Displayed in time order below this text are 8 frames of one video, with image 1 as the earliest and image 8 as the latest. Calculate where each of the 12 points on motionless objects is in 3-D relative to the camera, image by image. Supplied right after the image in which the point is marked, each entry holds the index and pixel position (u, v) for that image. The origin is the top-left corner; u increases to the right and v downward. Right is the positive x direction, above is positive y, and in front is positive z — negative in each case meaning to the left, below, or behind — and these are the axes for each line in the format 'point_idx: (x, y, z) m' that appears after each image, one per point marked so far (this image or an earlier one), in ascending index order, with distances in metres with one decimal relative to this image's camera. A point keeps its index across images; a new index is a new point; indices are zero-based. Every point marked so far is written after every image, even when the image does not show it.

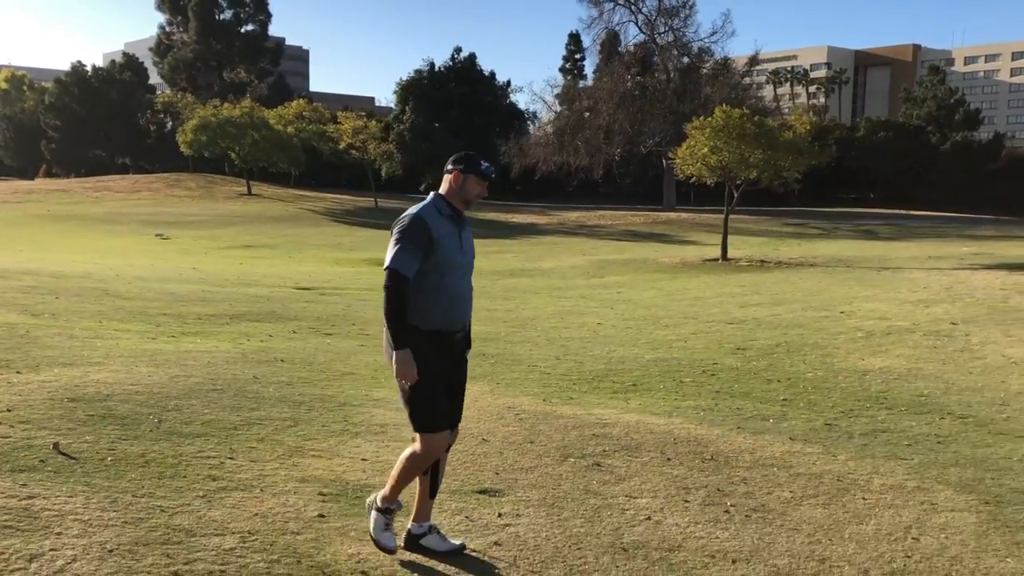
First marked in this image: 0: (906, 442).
0: (+2.9, -1.1, +7.0) m
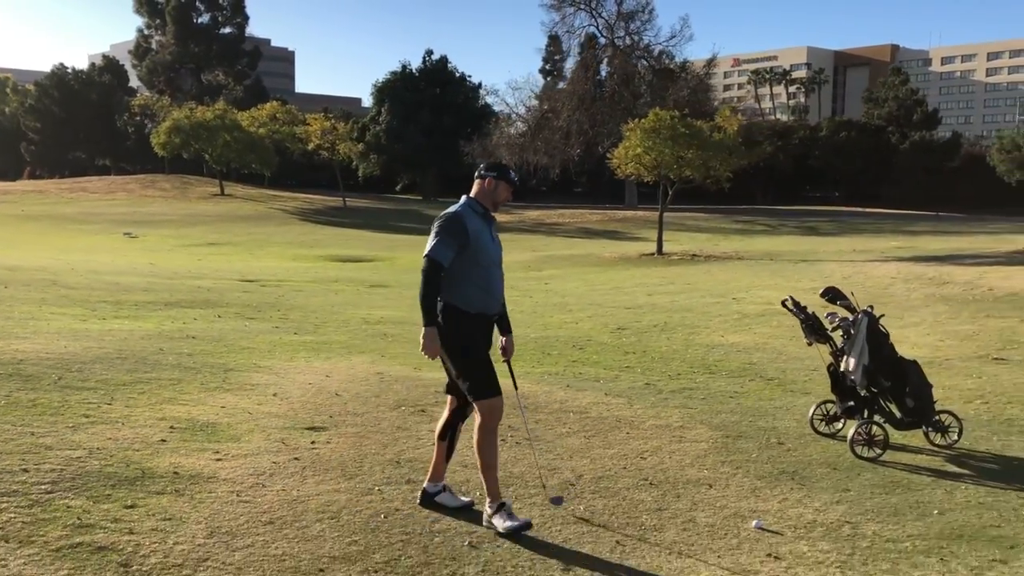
0: (+1.6, -0.9, +8.2) m
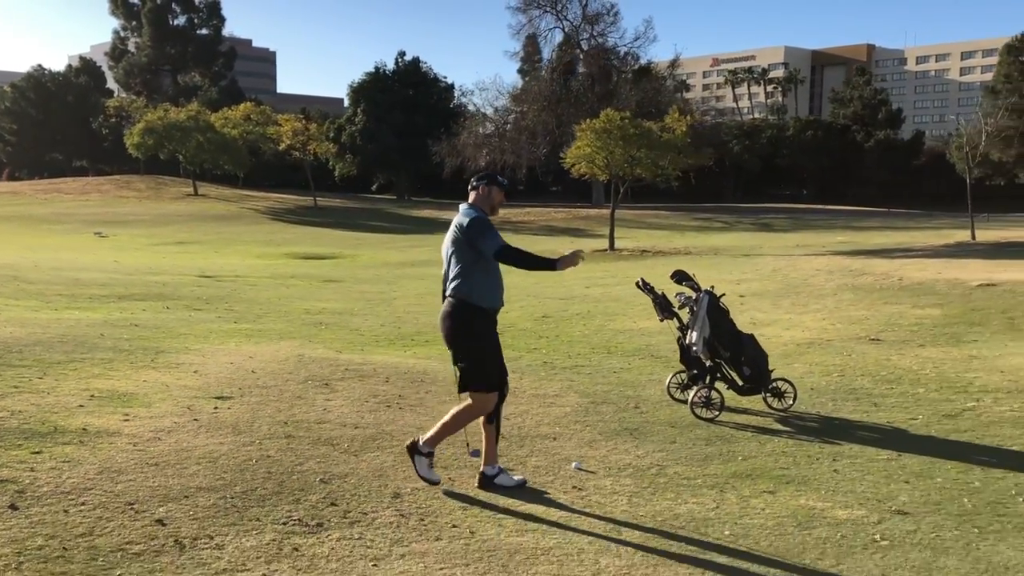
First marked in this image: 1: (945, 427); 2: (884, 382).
0: (+0.7, -0.8, +9.1) m
1: (+3.3, -1.0, +7.1) m
2: (+3.4, -0.9, +8.6) m
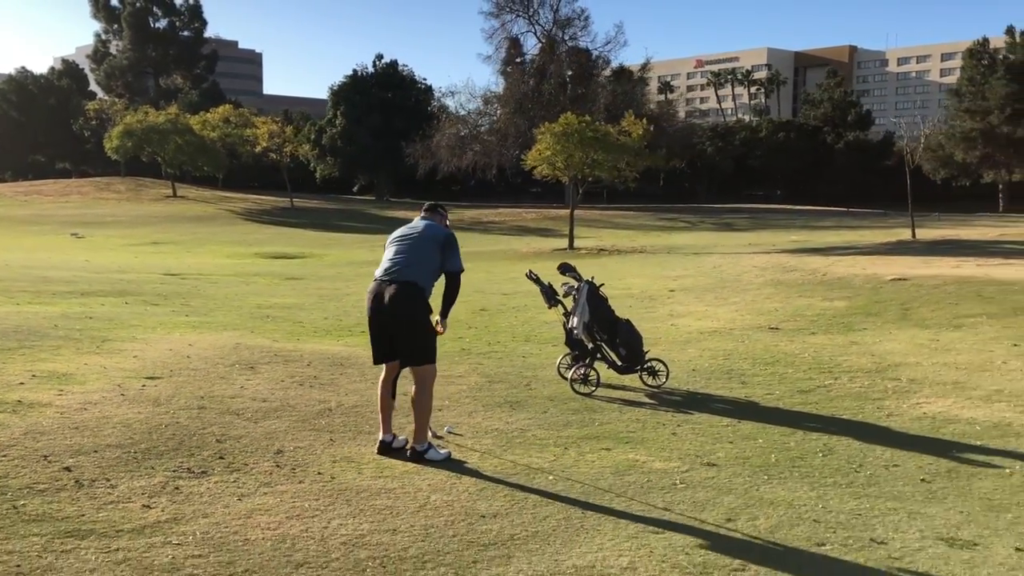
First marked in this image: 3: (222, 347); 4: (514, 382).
0: (-0.2, -0.7, +10.0) m
1: (+2.4, -0.9, +8.0) m
2: (+2.5, -0.8, +9.5) m
3: (-3.1, -0.6, +10.1) m
4: (0.0, -0.8, +8.6) m
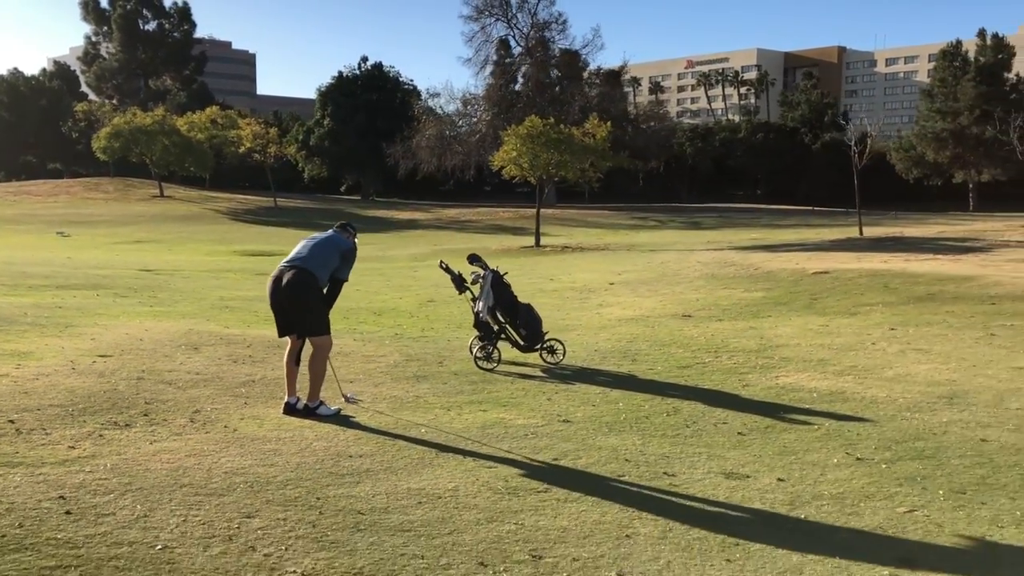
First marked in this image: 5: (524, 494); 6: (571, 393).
0: (-1.0, -0.6, +11.0) m
1: (+1.5, -0.8, +9.1) m
2: (+1.6, -0.6, +10.6) m
3: (-4.0, -0.5, +11.1) m
4: (-0.9, -0.7, +9.6) m
5: (0.0, -1.1, +5.2) m
6: (+0.5, -0.9, +8.1) m
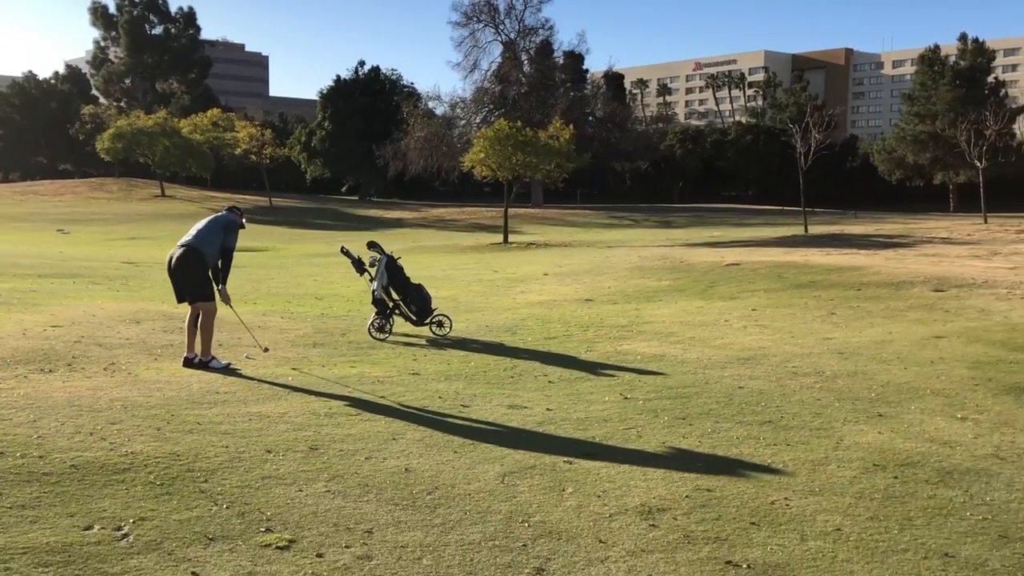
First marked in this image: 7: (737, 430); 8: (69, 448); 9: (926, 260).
0: (-2.3, -0.4, +12.6) m
1: (+0.3, -0.6, +10.6) m
2: (+0.4, -0.4, +12.1) m
3: (-5.2, -0.3, +12.8) m
4: (-2.1, -0.5, +11.2) m
5: (-1.3, -0.9, +6.7) m
6: (-0.8, -0.7, +9.7) m
7: (+1.6, -1.0, +6.5) m
8: (-2.6, -0.9, +5.5) m
9: (+7.7, +0.5, +17.5) m
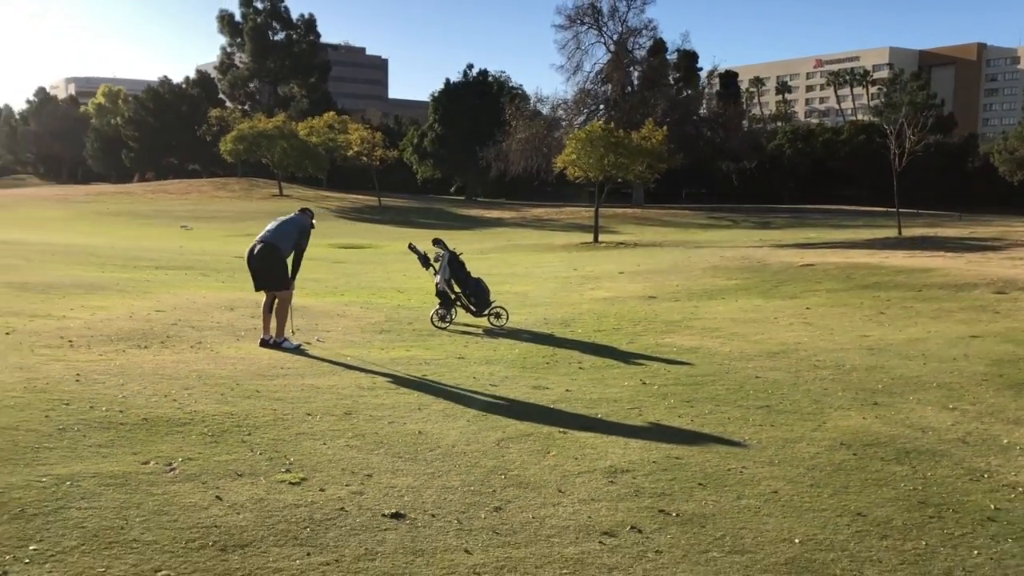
0: (-1.4, -0.3, +13.6) m
1: (+0.9, -0.6, +11.3) m
2: (+1.2, -0.4, +12.8) m
3: (-4.3, -0.2, +14.1) m
4: (-1.4, -0.4, +12.2) m
5: (-1.1, -0.8, +7.7) m
6: (-0.3, -0.6, +10.5) m
7: (+1.7, -0.9, +7.2) m
8: (-2.6, -0.8, +6.6) m
9: (+9.1, +0.4, +17.3) m
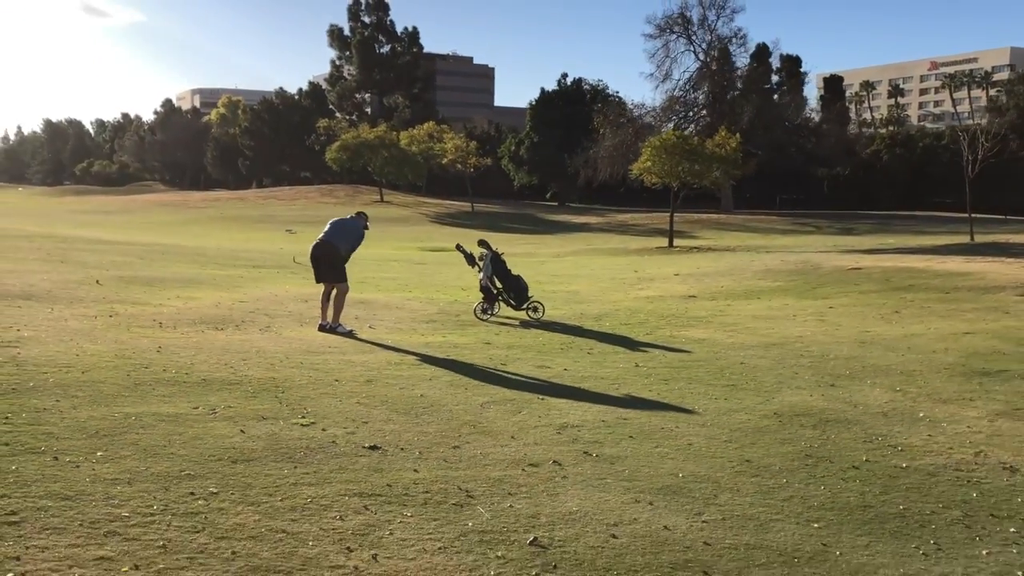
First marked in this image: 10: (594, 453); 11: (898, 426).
0: (-0.7, -0.3, +15.0) m
1: (+1.3, -0.5, +12.5) m
2: (+1.8, -0.4, +13.9) m
3: (-3.5, -0.1, +15.8) m
4: (-0.9, -0.4, +13.6) m
5: (-1.1, -0.7, +9.1) m
6: (+0.1, -0.5, +11.8) m
7: (+1.6, -0.9, +8.2) m
8: (-2.6, -0.7, +8.1) m
9: (+10.1, +0.3, +17.5) m
10: (+0.5, -1.1, +6.0) m
11: (+2.8, -1.0, +6.8) m
